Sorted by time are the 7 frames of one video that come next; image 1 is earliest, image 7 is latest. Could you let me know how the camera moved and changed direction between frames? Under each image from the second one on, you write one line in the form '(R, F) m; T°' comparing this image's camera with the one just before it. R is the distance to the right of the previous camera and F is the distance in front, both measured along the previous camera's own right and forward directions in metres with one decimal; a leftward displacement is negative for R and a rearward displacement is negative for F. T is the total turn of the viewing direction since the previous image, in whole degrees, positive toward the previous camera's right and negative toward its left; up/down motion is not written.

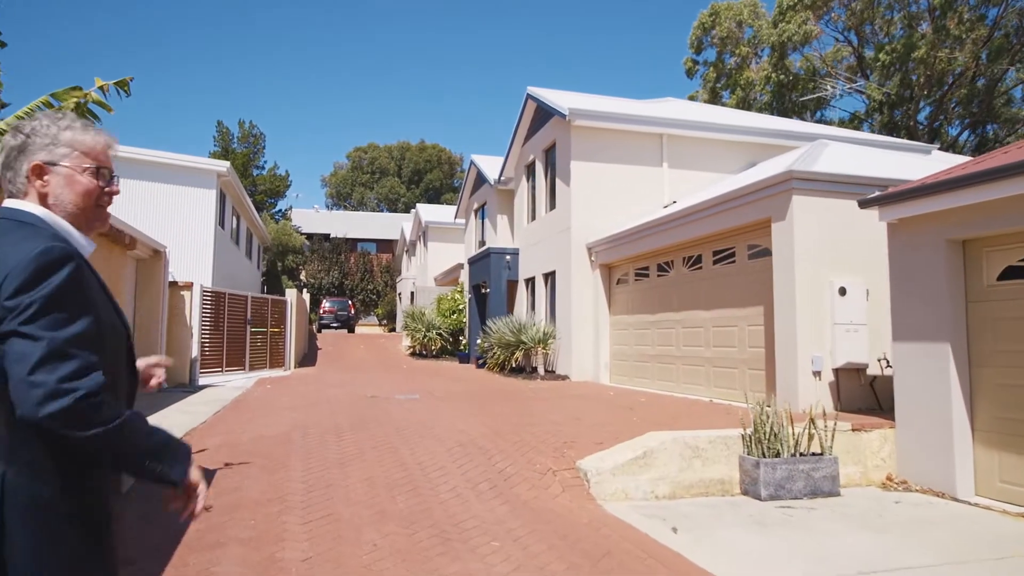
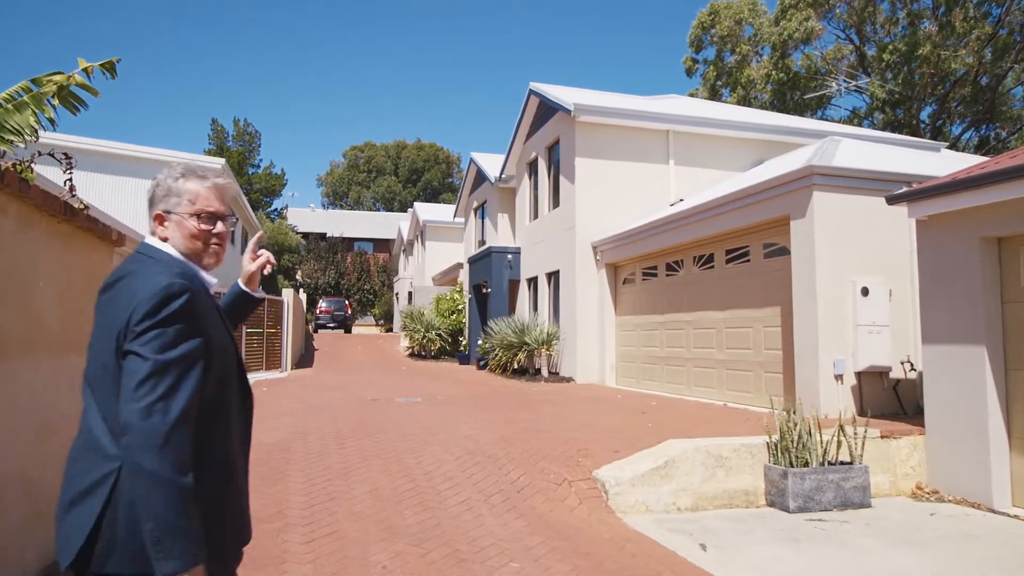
(-0.2, +0.4) m; 0°
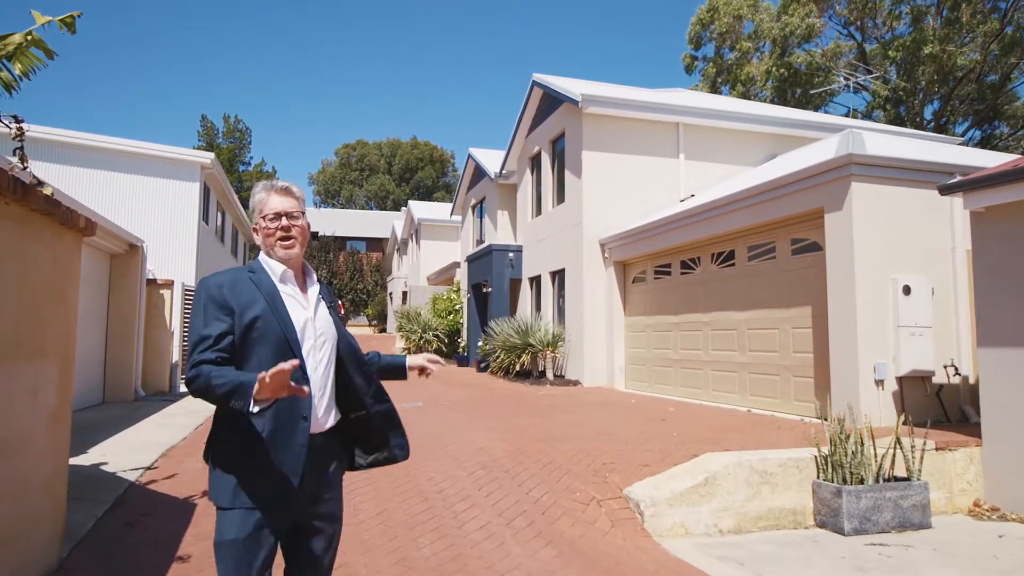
(-0.3, +0.7) m; +1°
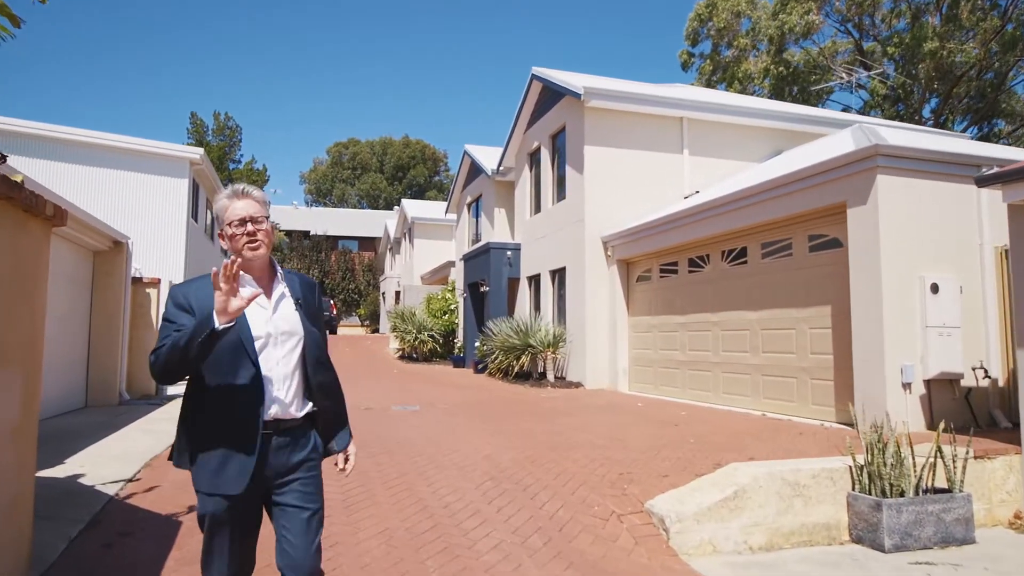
(-0.2, +0.5) m; +1°
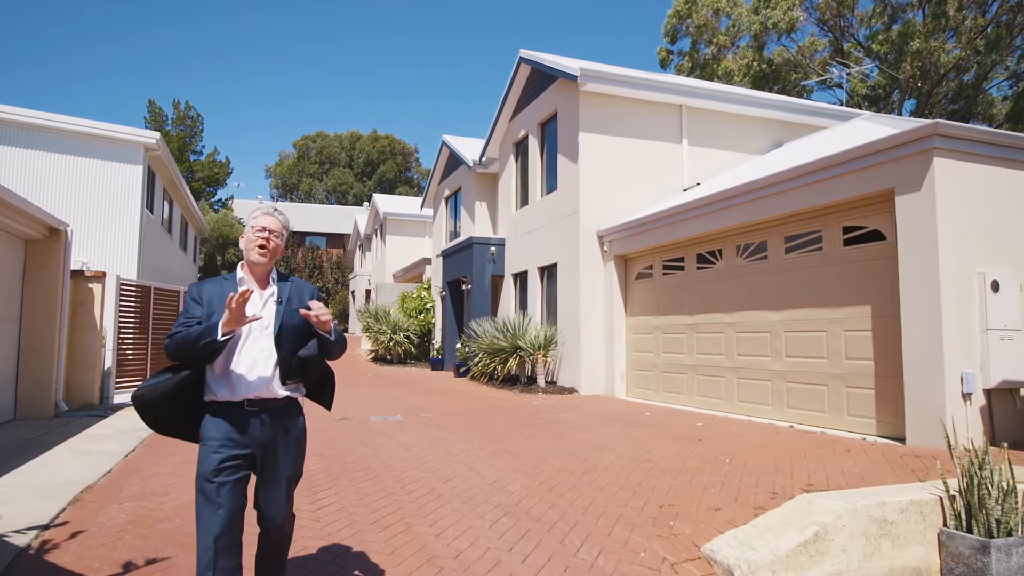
(-0.4, +1.1) m; +3°
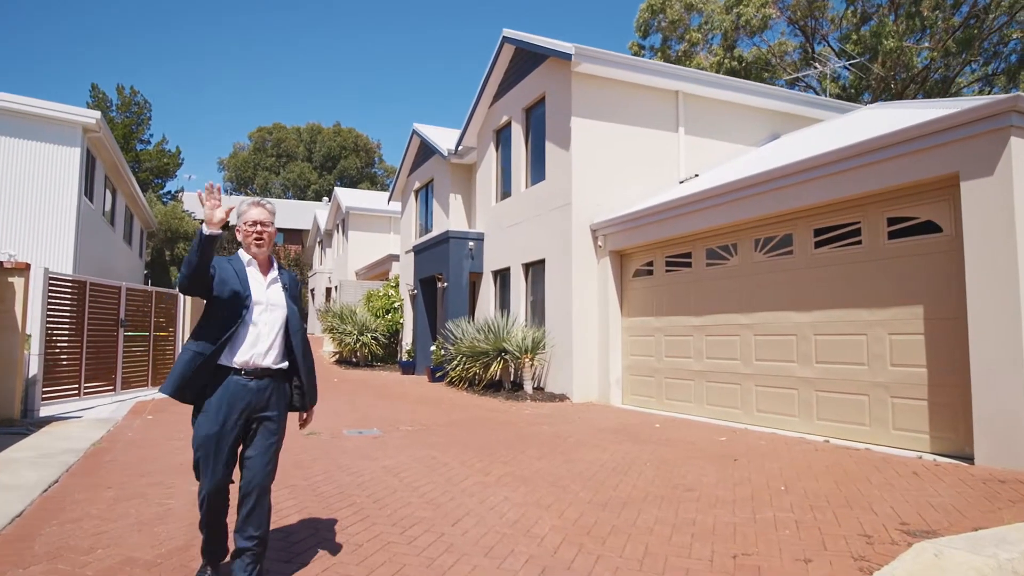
(-0.5, +1.1) m; +3°
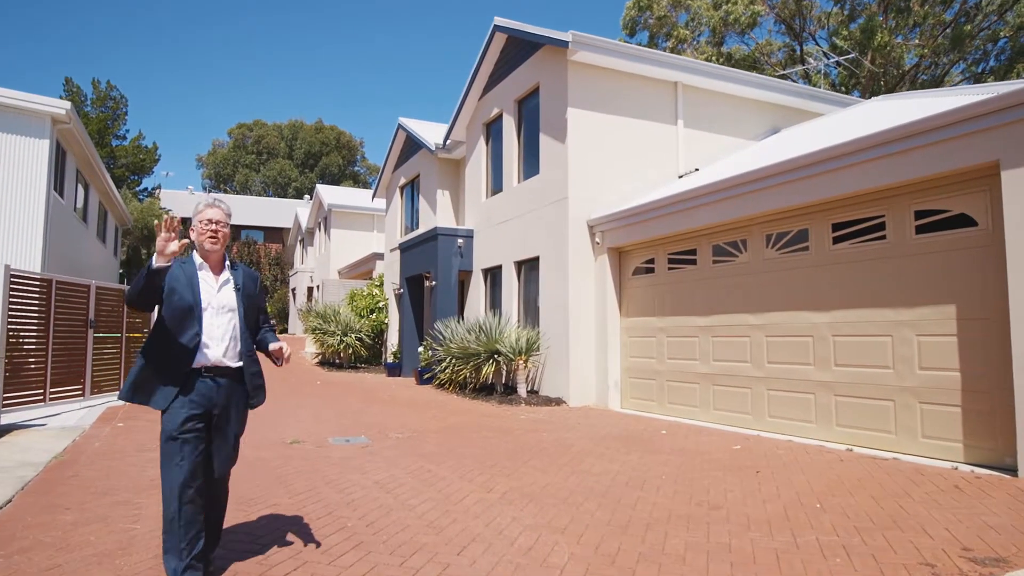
(-0.2, +0.5) m; +1°
